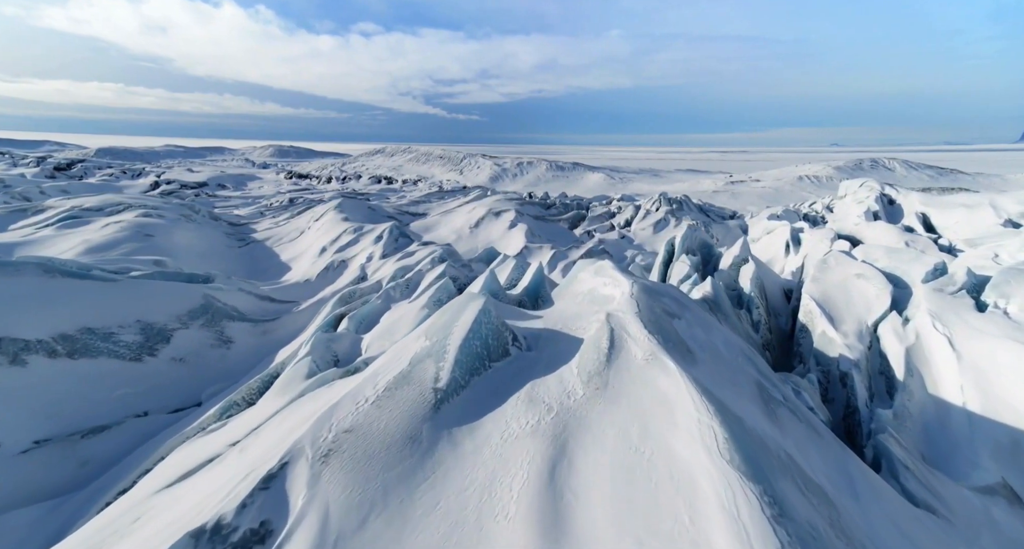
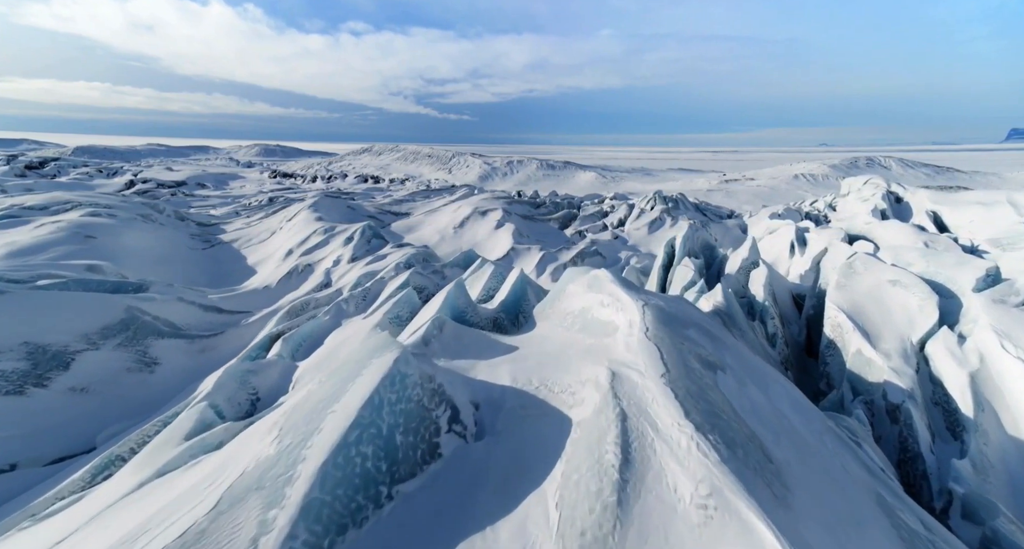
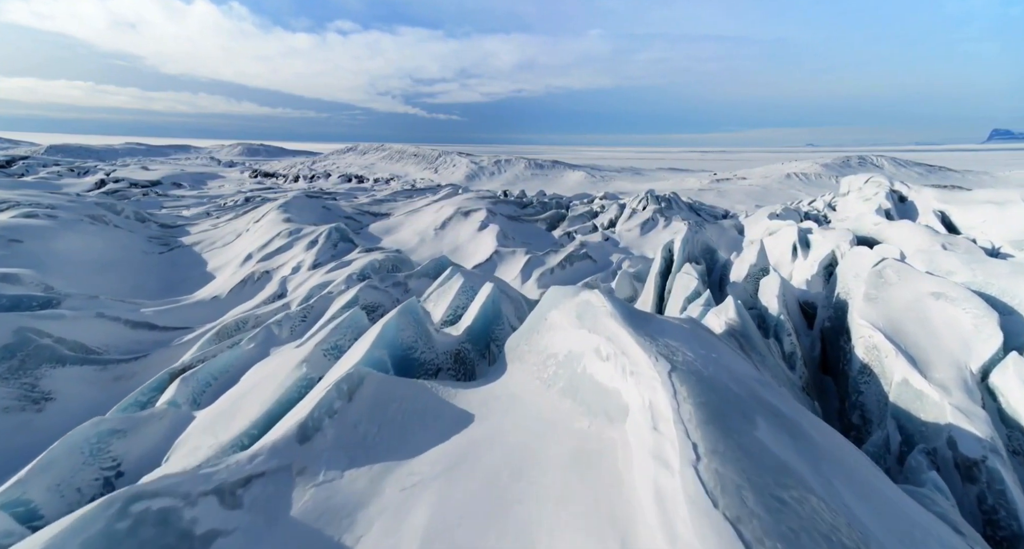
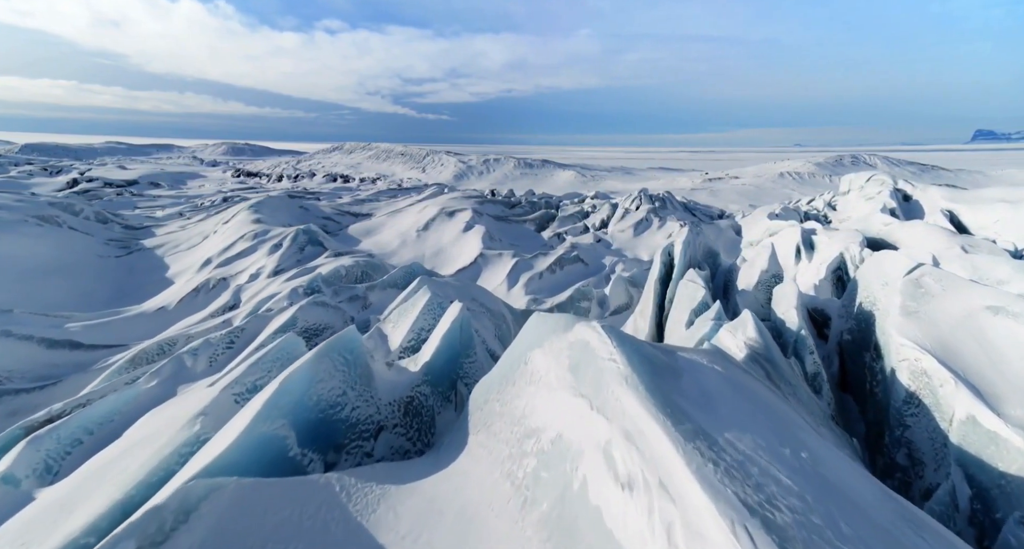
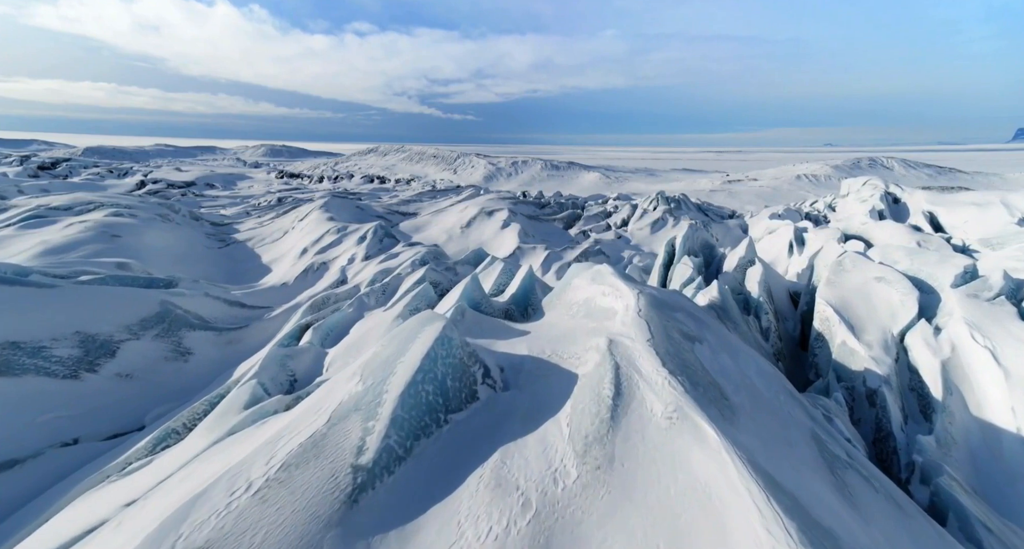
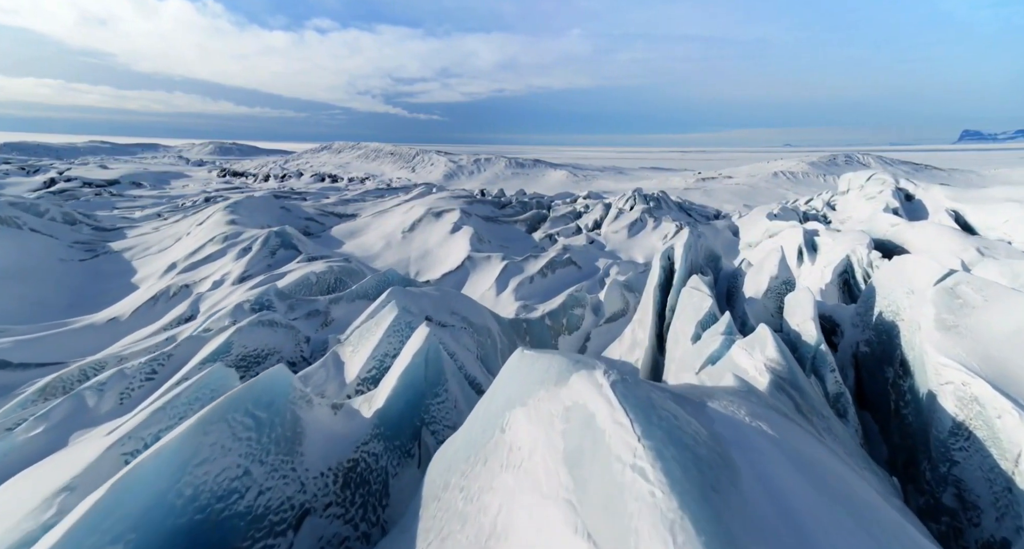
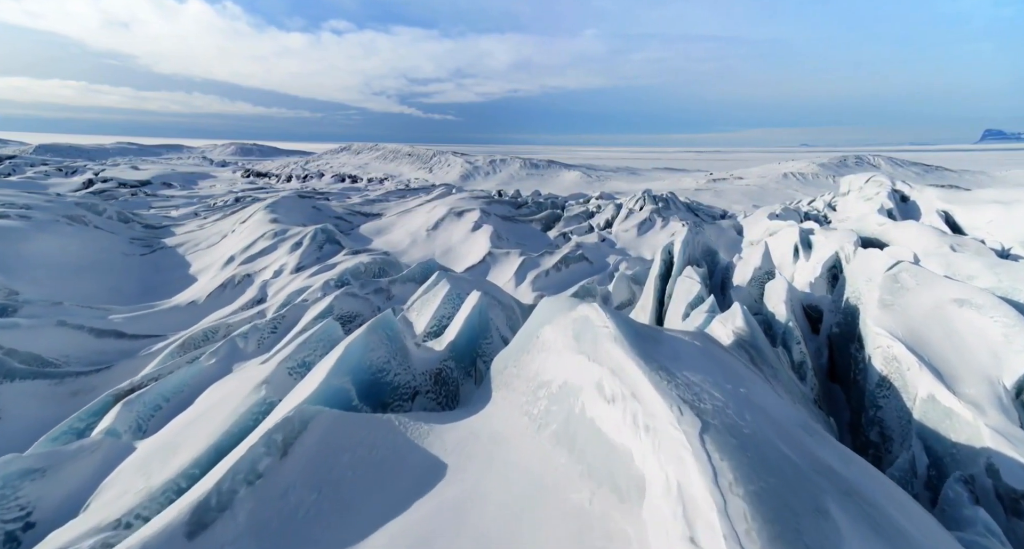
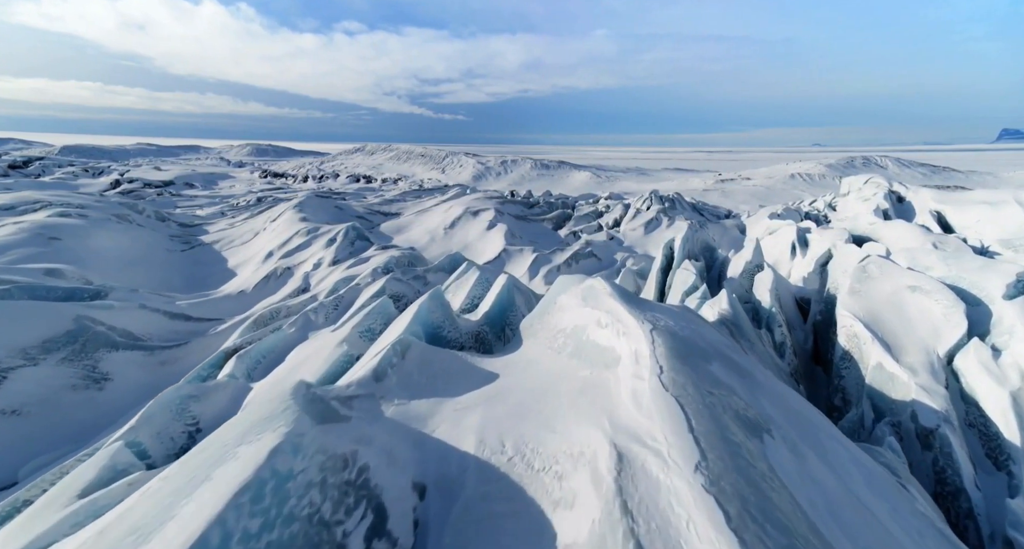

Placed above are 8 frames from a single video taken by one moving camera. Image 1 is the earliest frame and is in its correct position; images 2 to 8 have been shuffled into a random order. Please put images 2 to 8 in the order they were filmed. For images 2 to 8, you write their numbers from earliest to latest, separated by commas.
5, 2, 8, 3, 7, 4, 6
